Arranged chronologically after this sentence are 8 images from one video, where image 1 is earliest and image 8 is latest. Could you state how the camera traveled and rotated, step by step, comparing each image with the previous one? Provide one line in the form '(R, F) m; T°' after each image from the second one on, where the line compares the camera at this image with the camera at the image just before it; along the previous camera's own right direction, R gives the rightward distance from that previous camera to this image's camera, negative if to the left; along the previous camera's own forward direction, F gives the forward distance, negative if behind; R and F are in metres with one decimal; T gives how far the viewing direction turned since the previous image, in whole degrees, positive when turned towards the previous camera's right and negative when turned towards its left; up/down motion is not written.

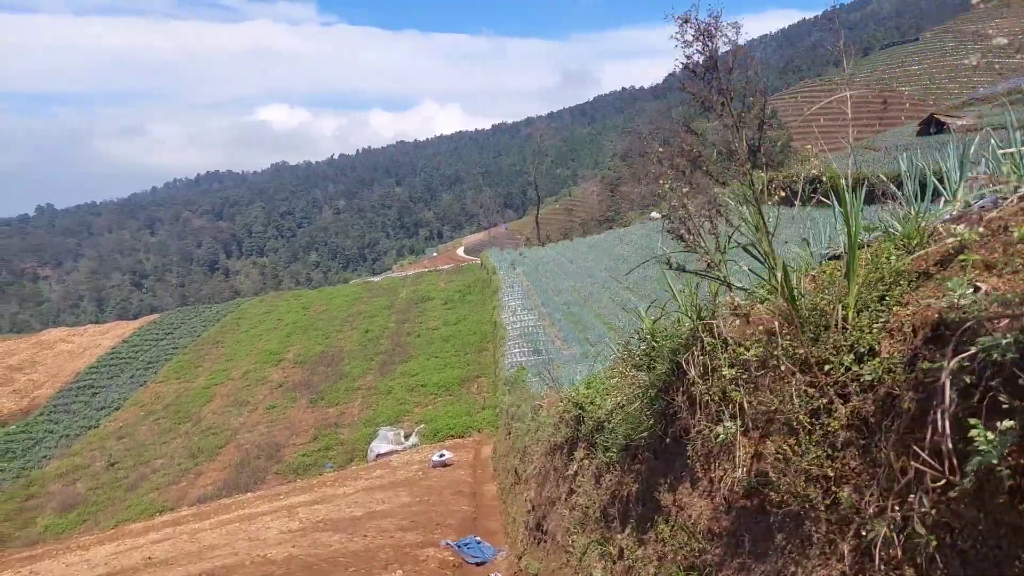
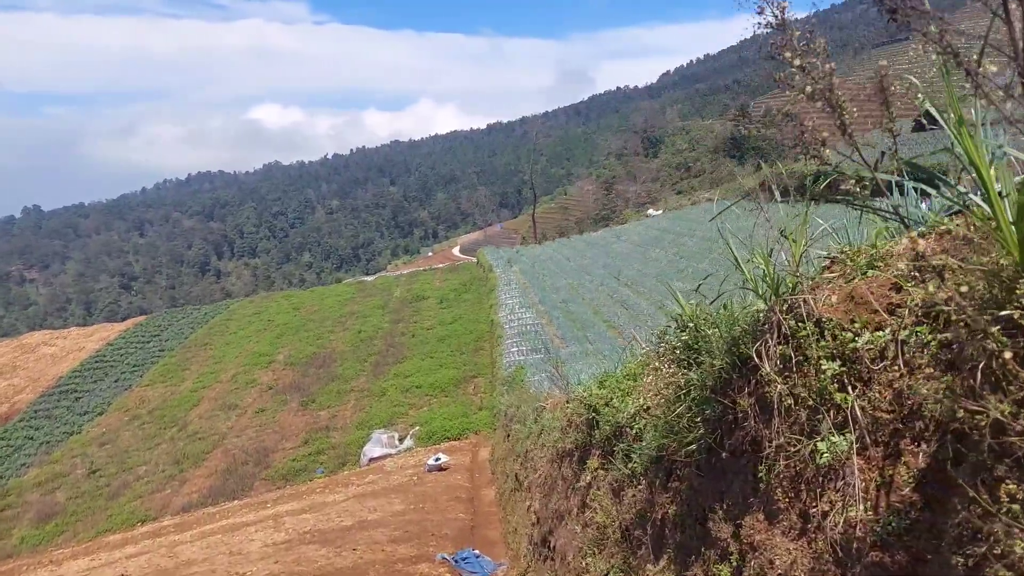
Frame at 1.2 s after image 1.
(0.0, +0.5) m; 0°
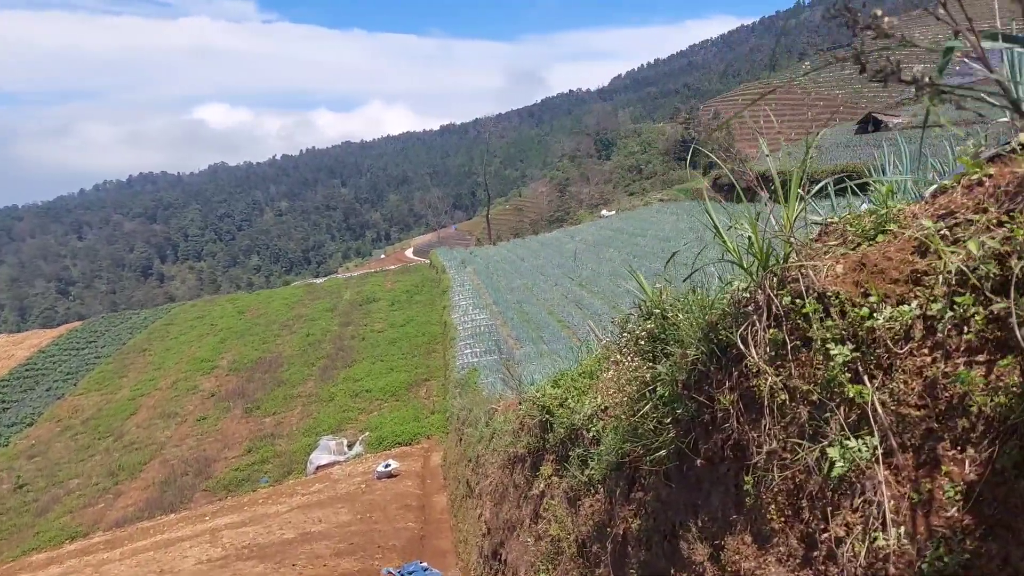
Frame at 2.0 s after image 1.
(0.0, +0.3) m; +4°
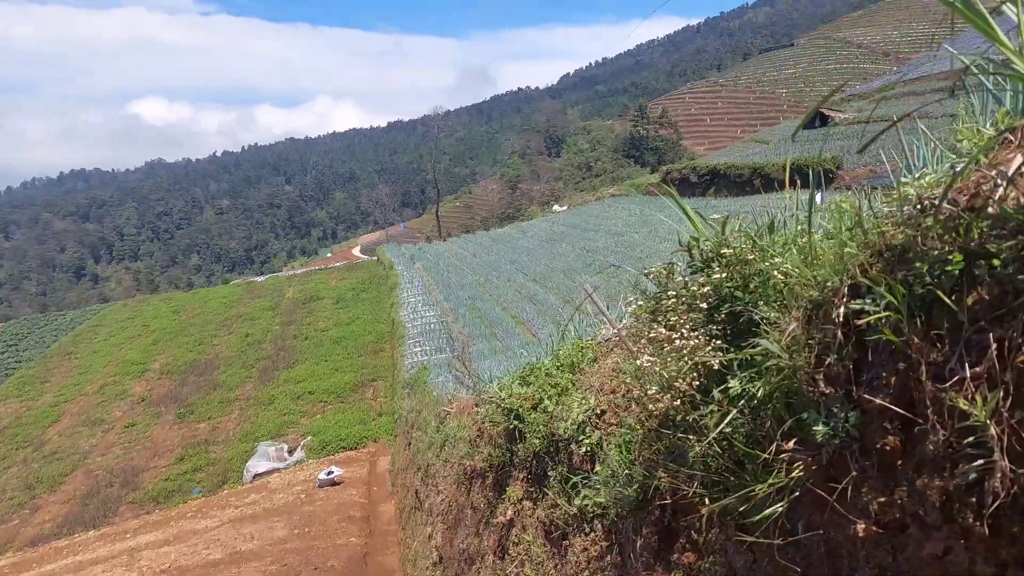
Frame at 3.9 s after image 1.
(0.0, +0.8) m; +4°
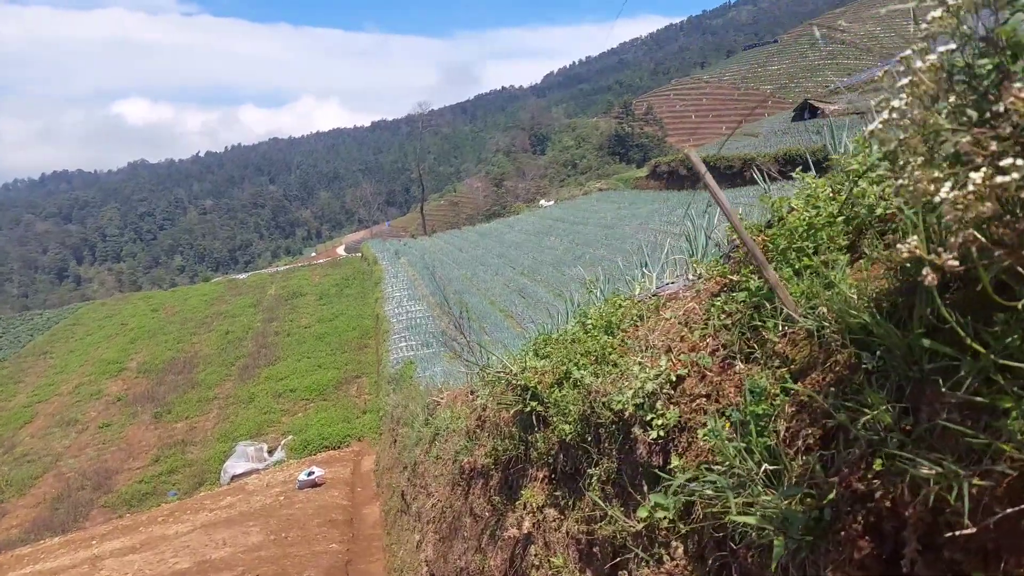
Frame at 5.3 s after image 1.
(-0.1, +0.6) m; +1°
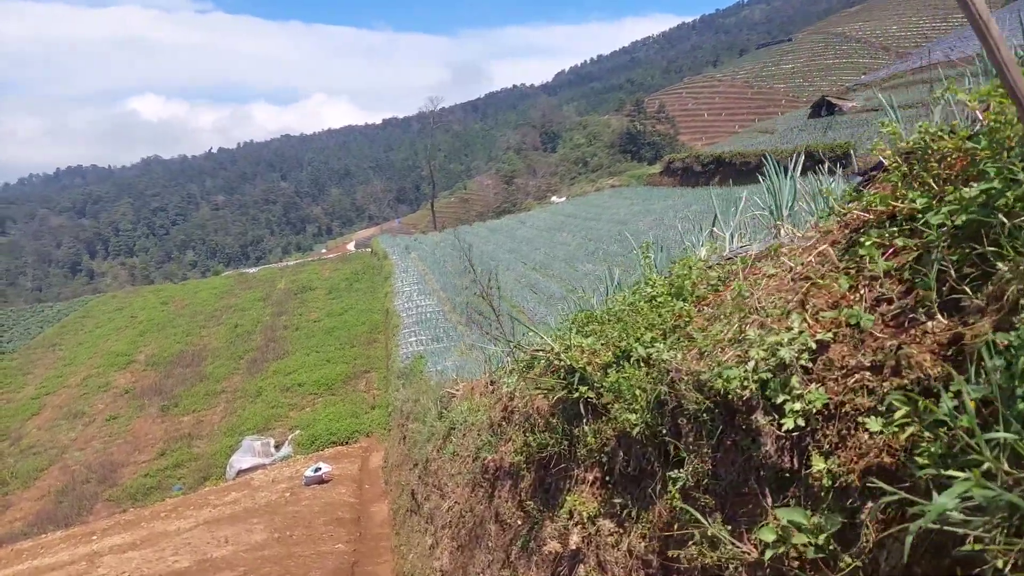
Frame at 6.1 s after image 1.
(-0.1, +0.4) m; -1°
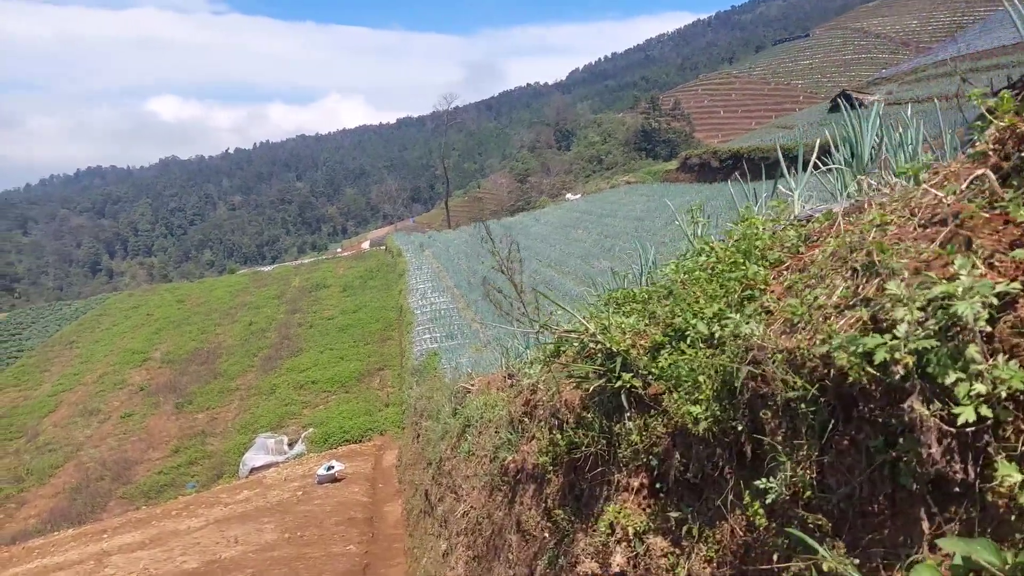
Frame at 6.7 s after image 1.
(0.0, +0.3) m; -1°
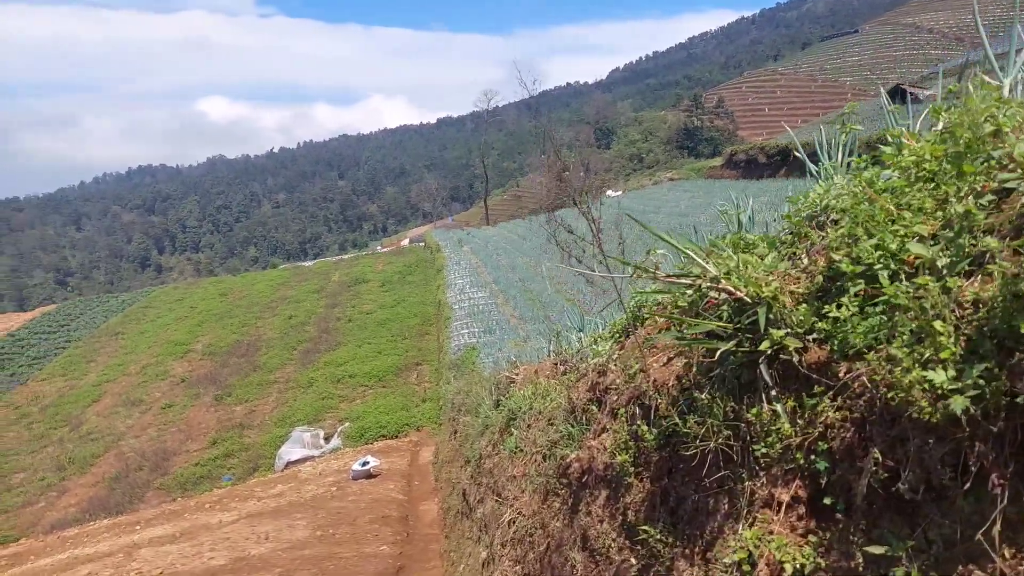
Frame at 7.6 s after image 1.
(-0.1, +0.4) m; -3°
